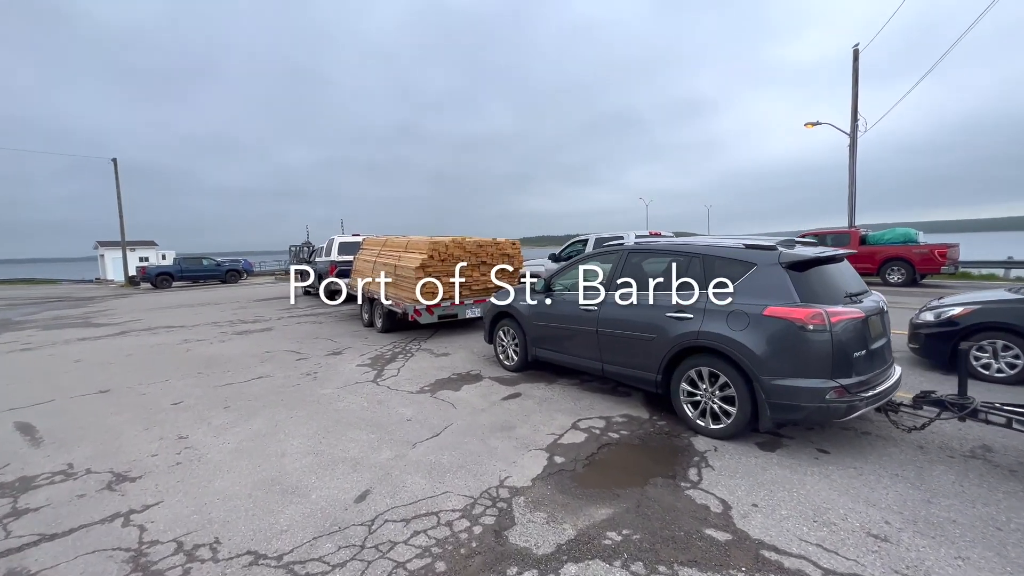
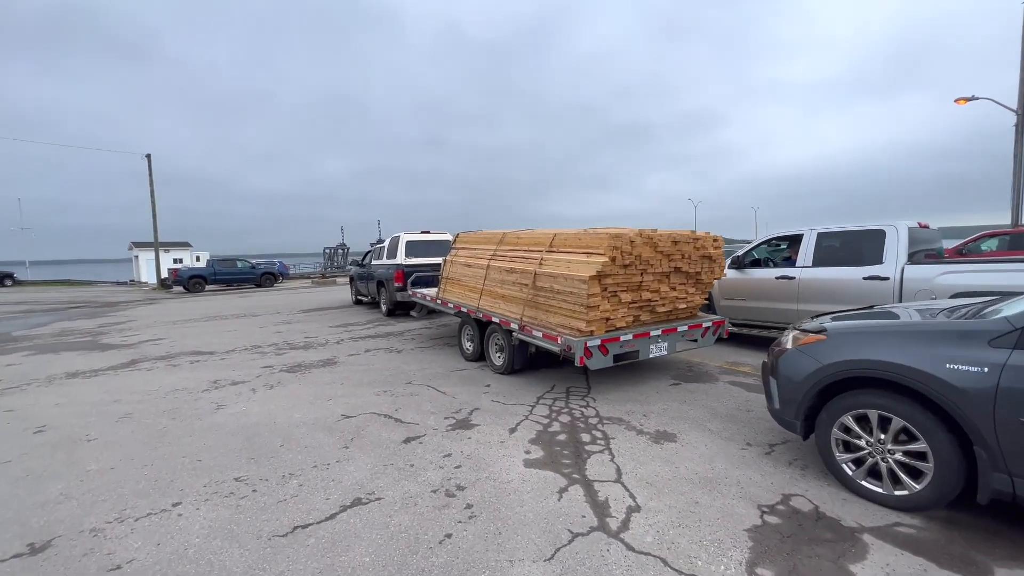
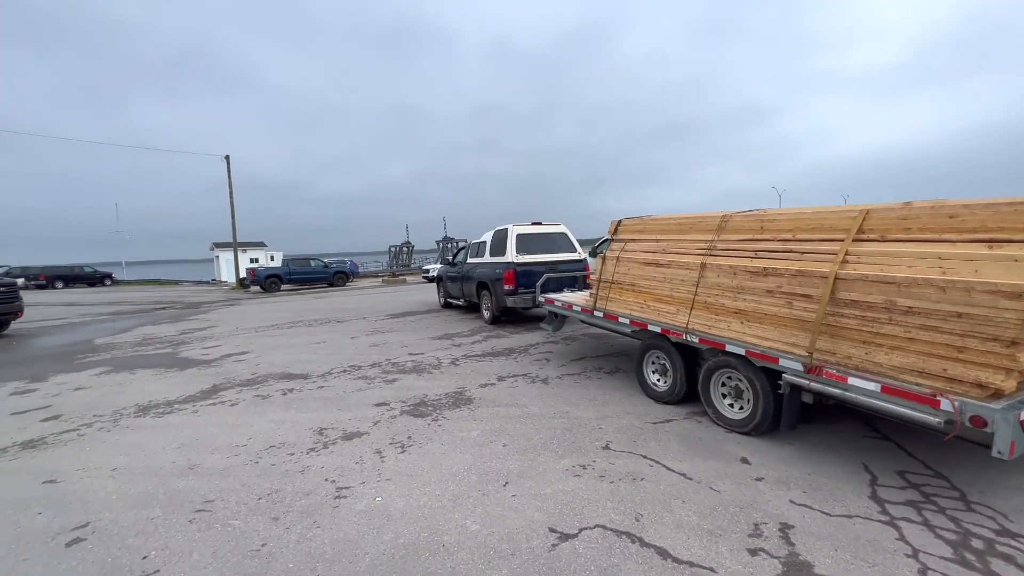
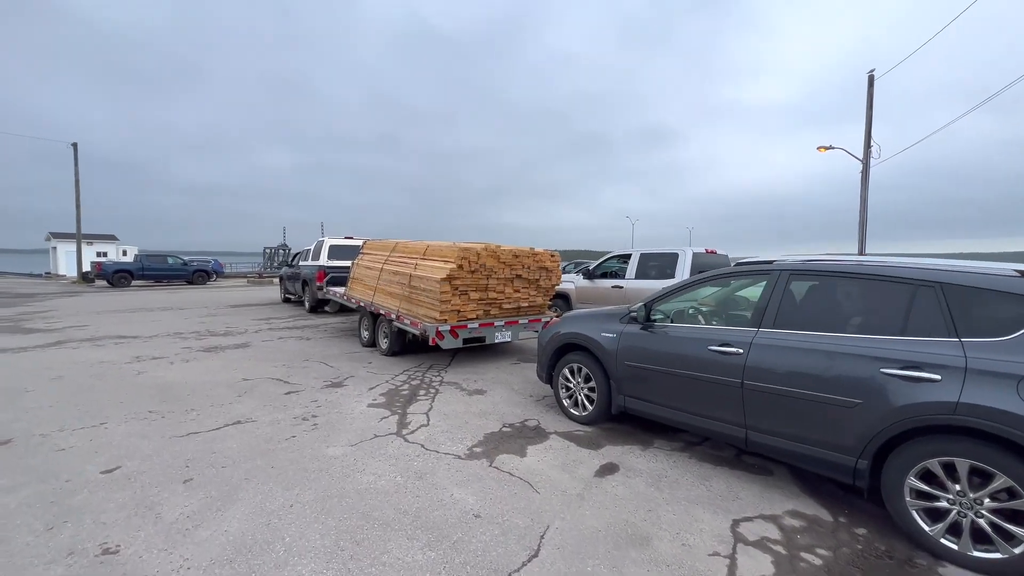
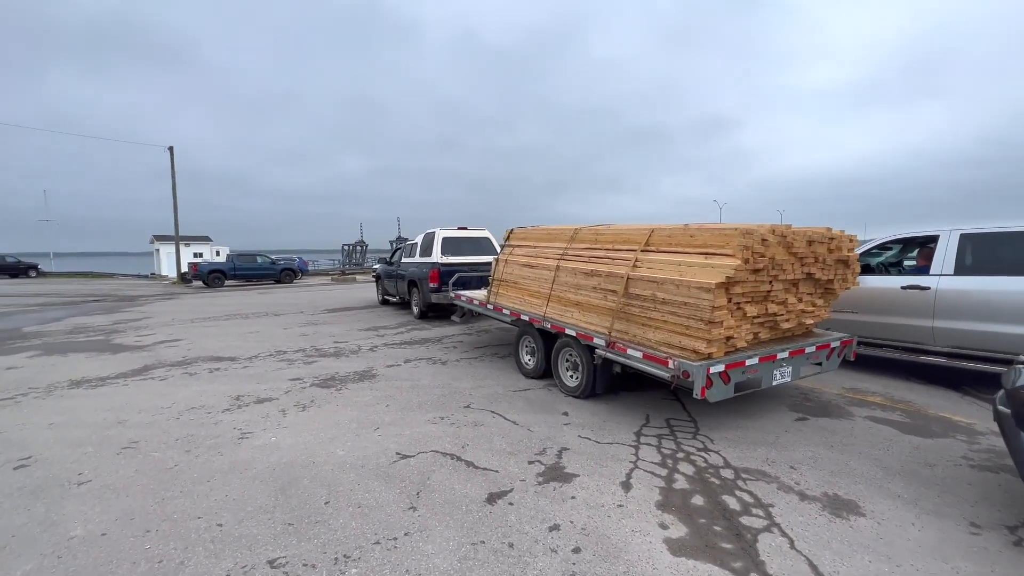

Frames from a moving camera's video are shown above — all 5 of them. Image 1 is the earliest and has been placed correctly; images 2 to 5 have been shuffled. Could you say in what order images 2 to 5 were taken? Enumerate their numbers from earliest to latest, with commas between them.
4, 2, 5, 3
